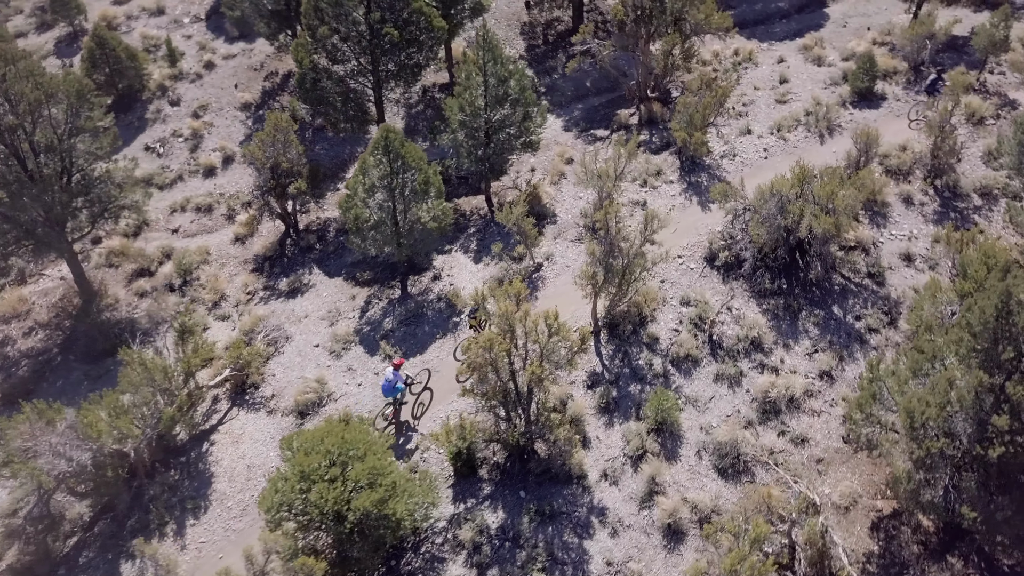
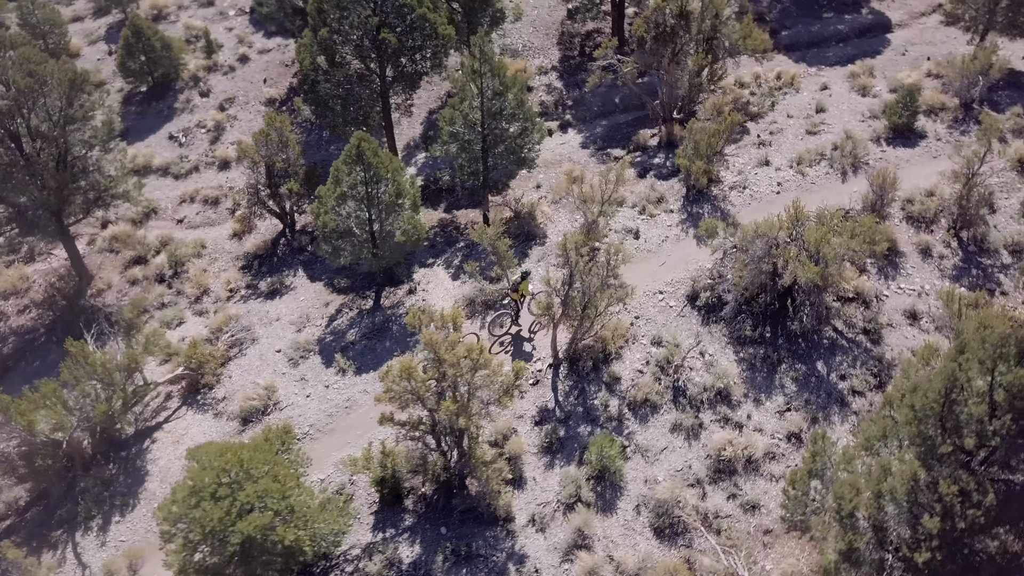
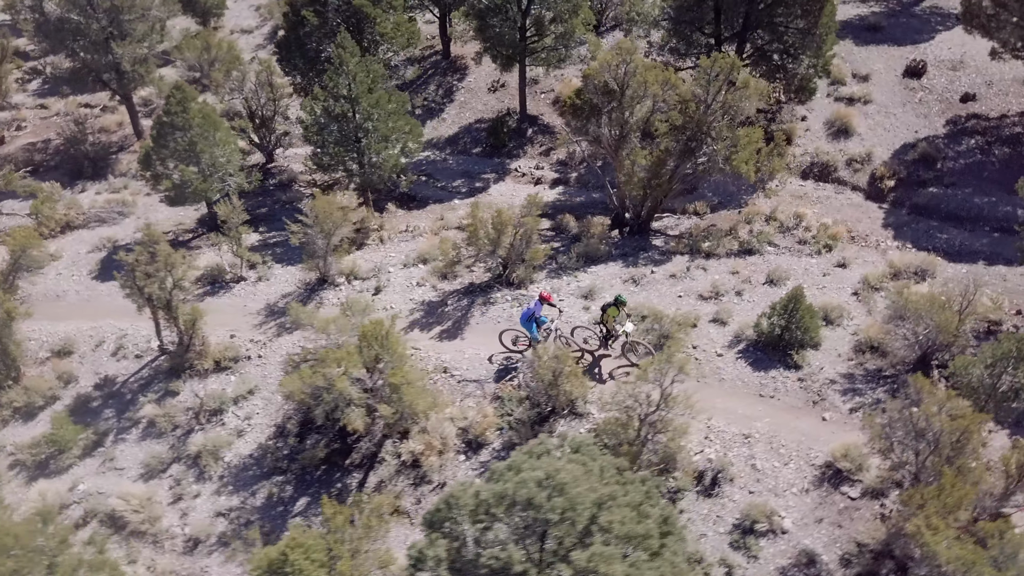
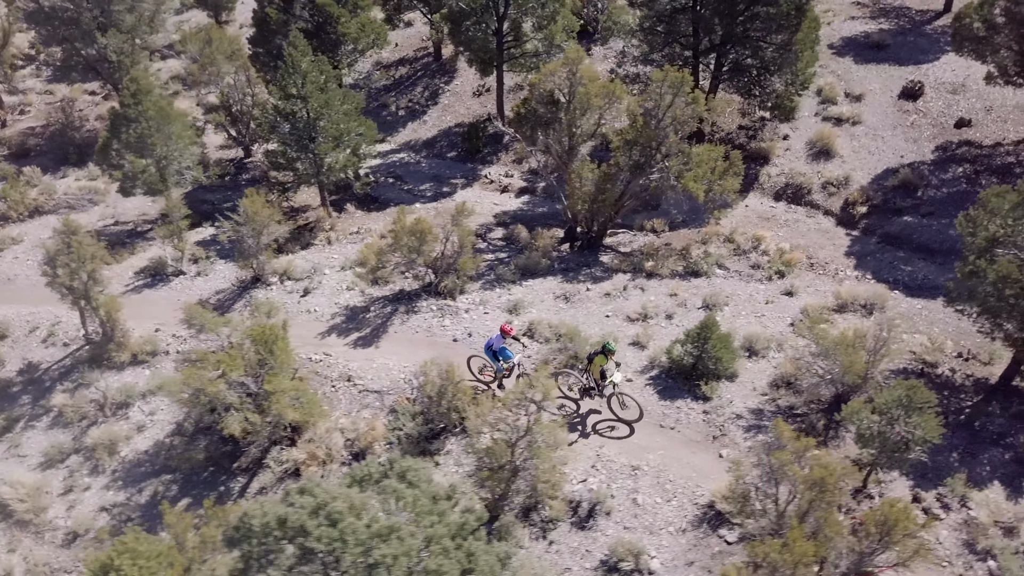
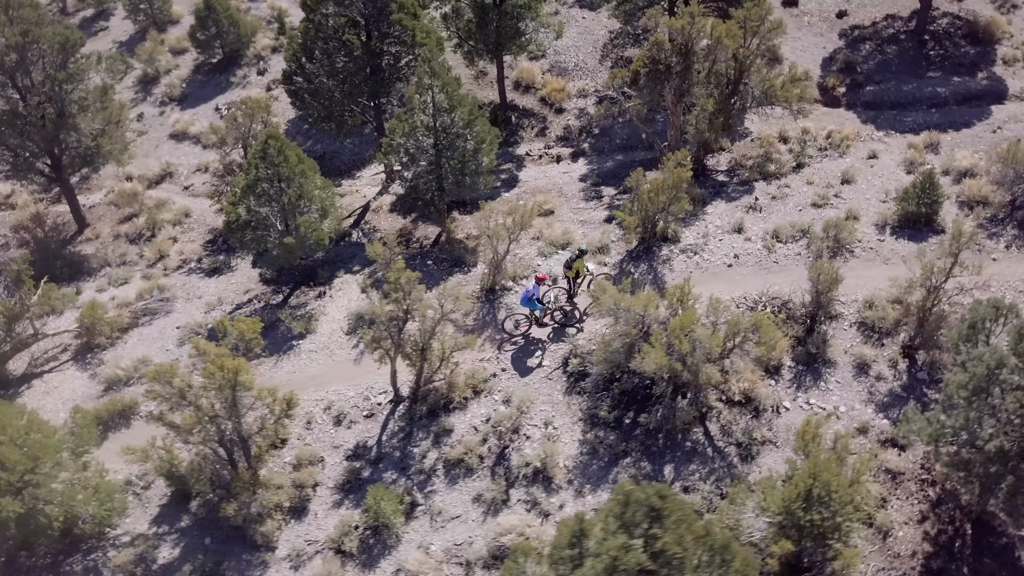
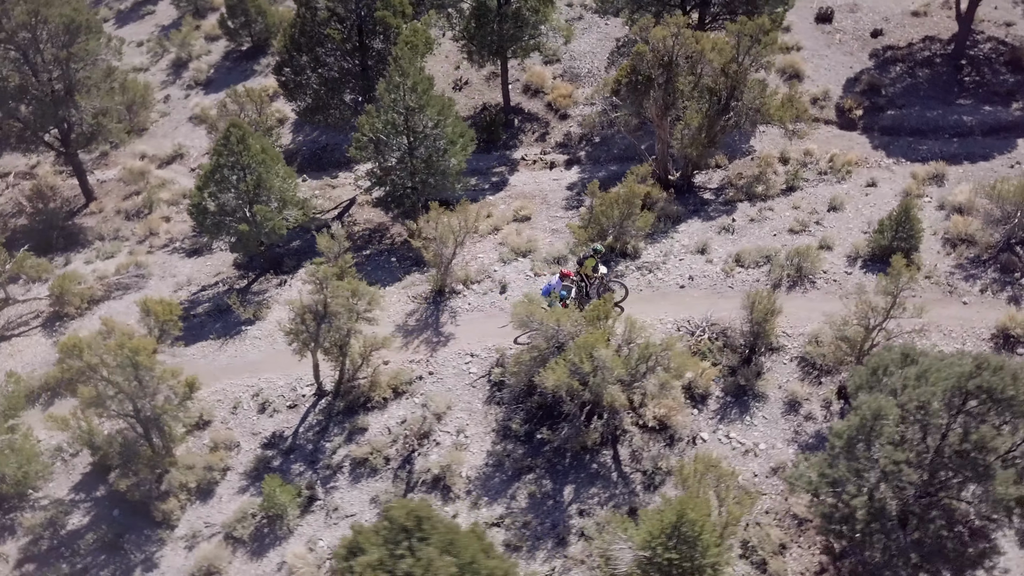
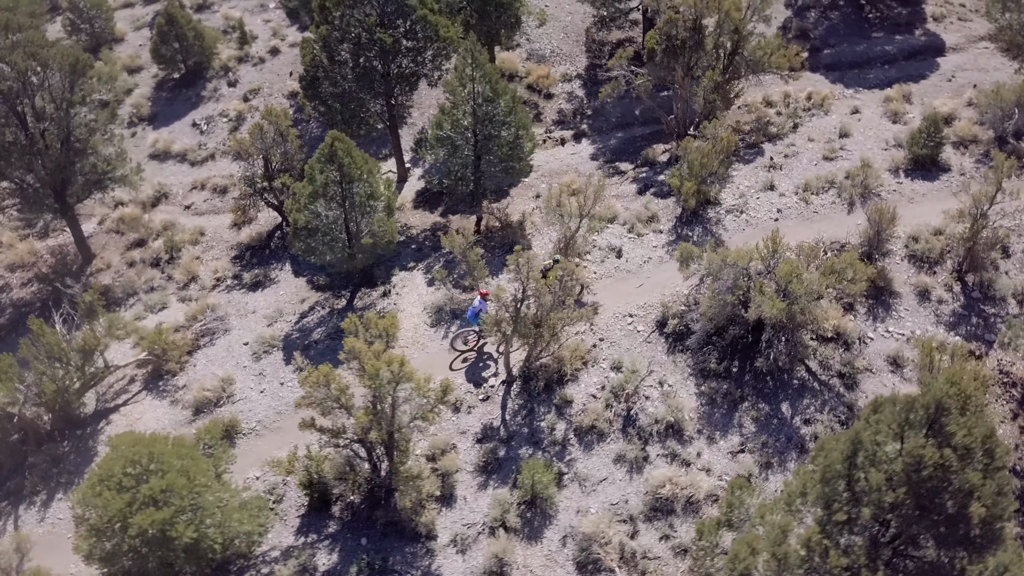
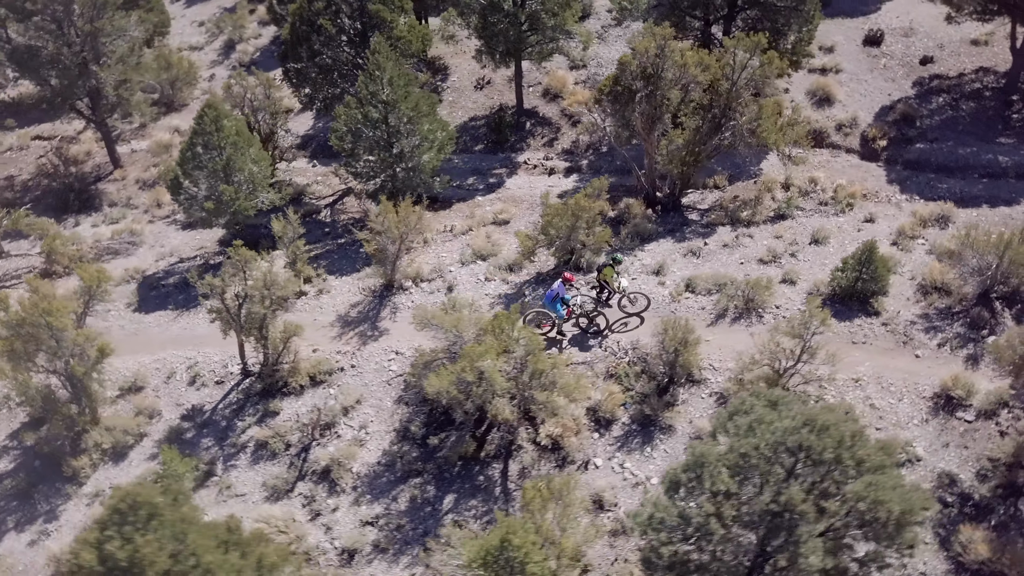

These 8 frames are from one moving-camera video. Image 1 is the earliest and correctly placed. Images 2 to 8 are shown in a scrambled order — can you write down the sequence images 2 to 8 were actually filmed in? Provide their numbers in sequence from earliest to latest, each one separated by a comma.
2, 7, 5, 6, 8, 3, 4
